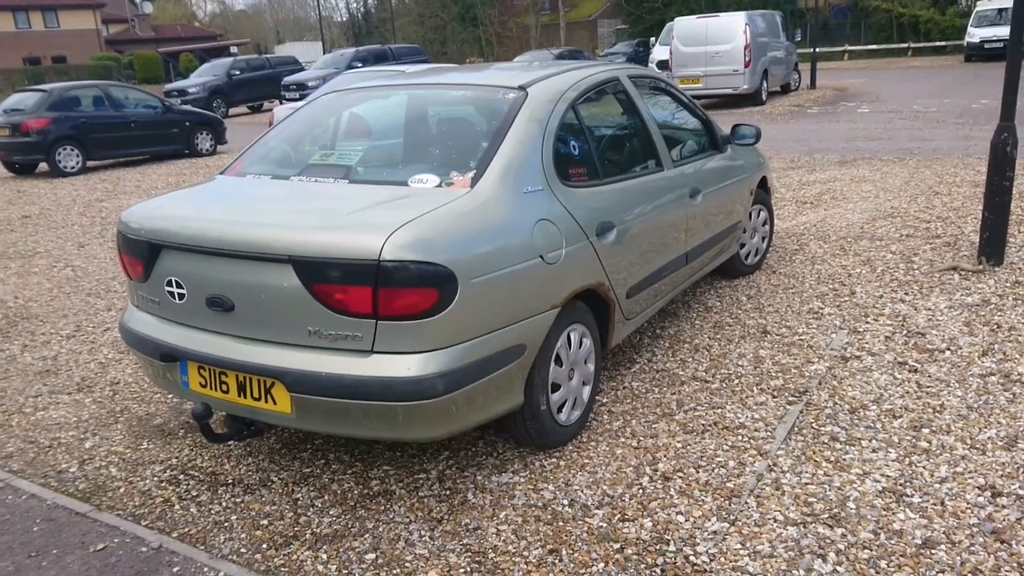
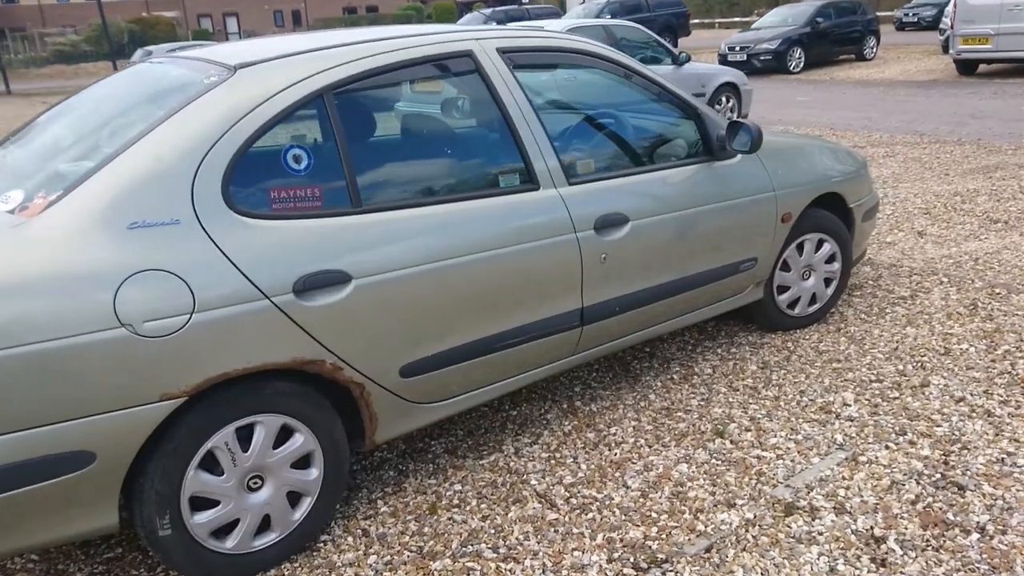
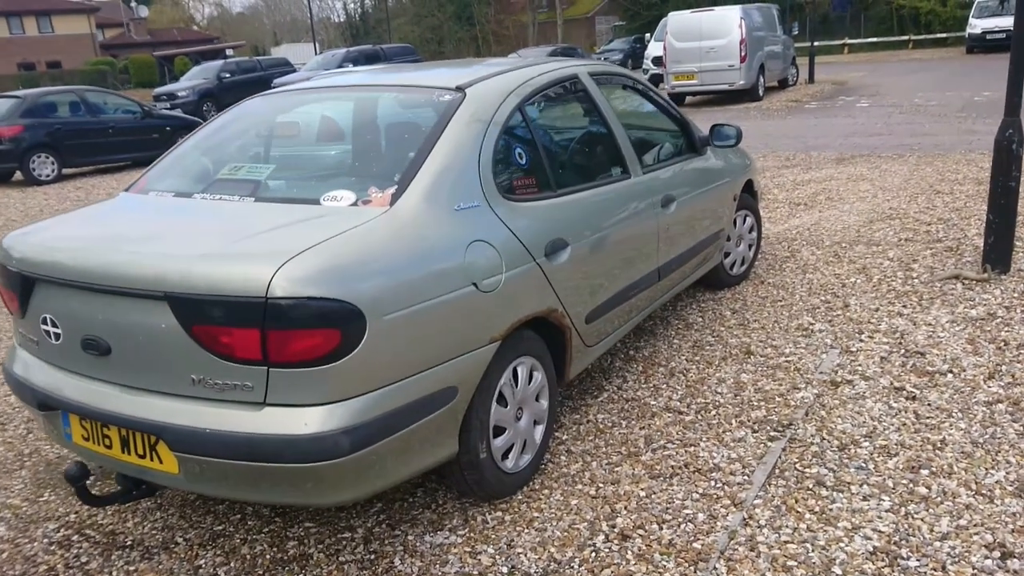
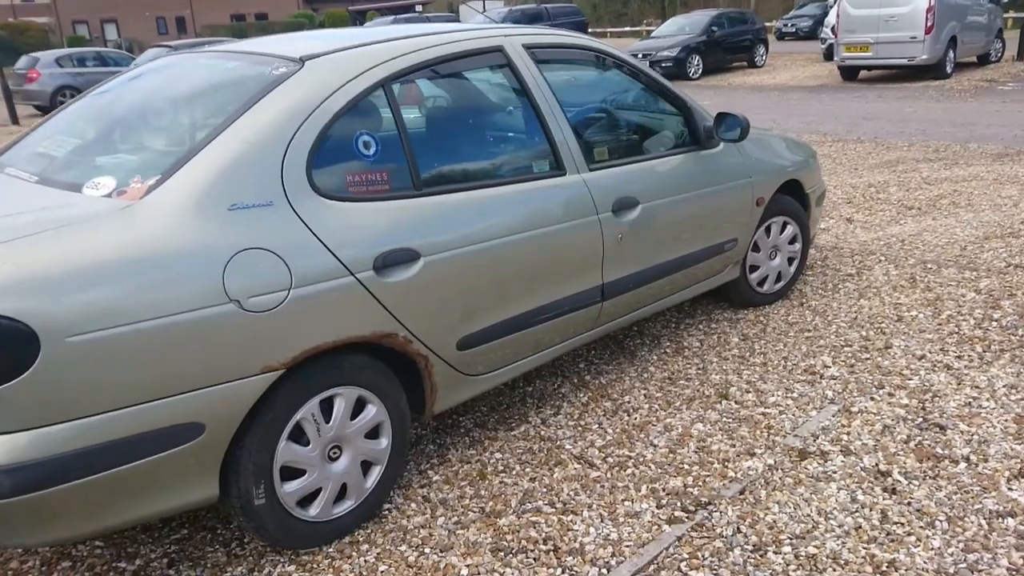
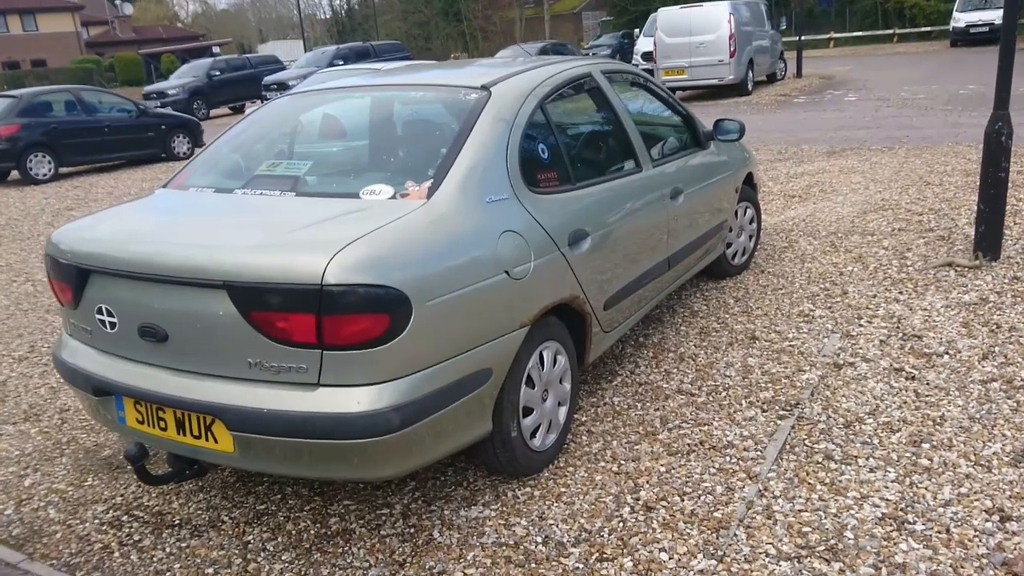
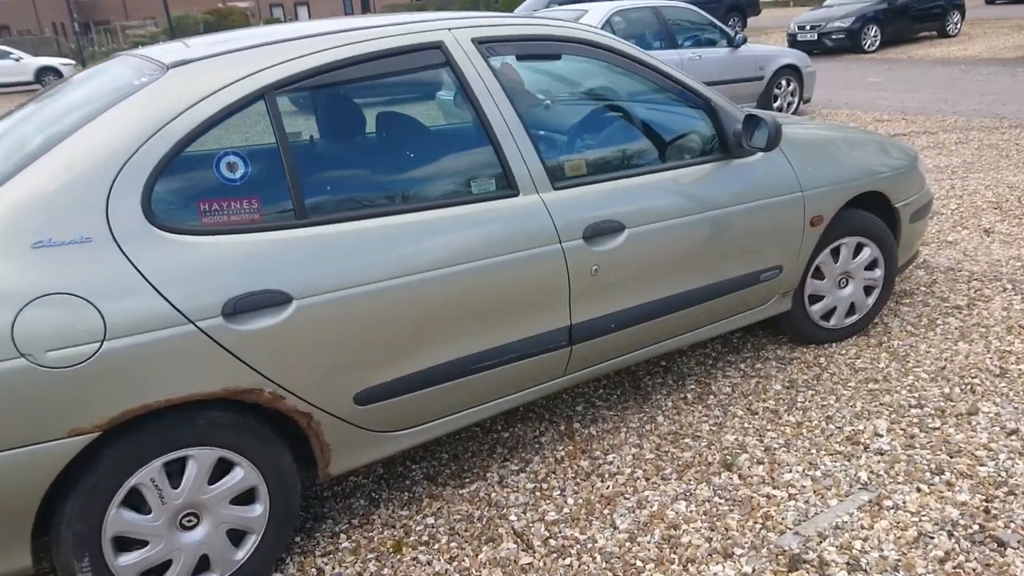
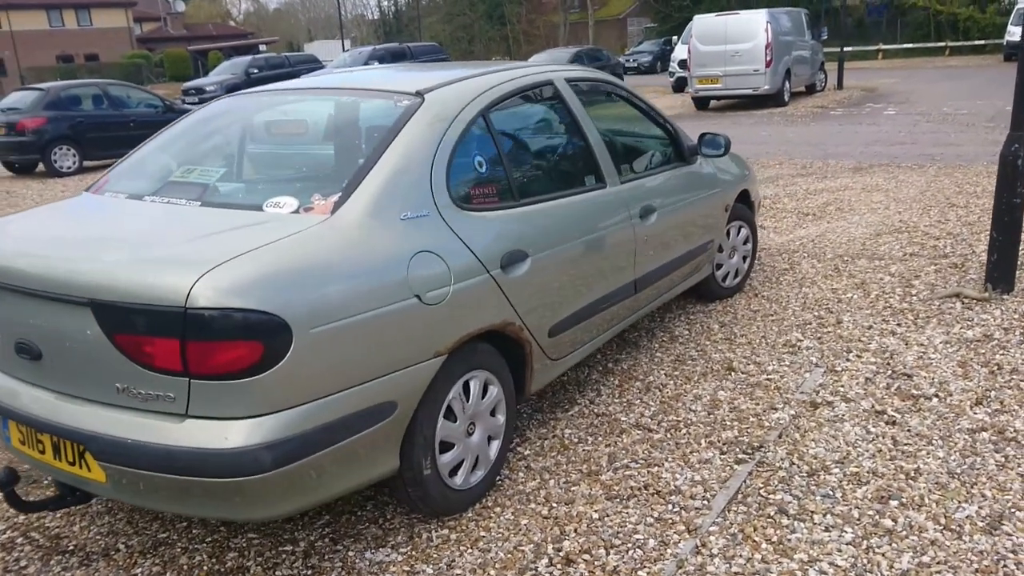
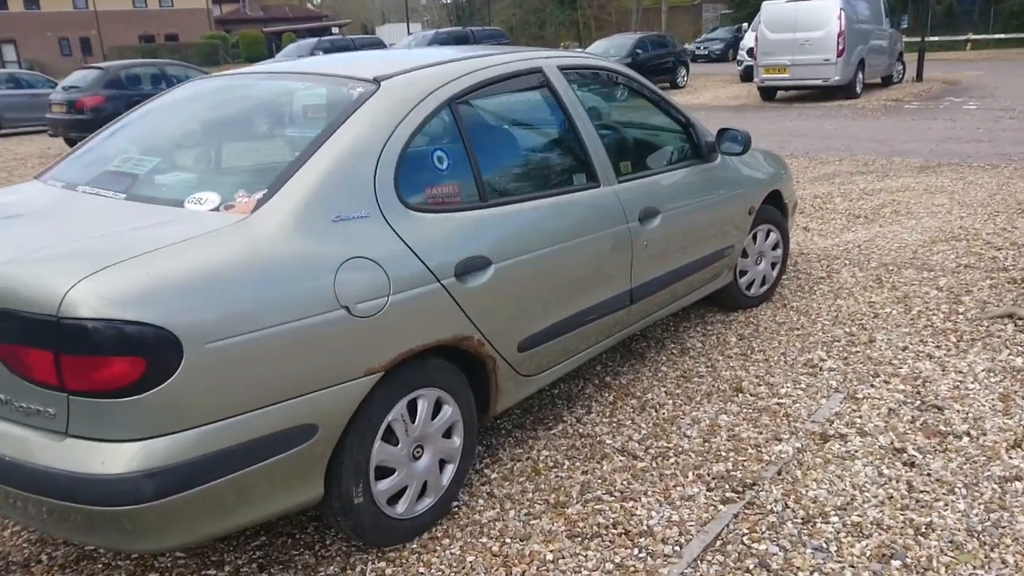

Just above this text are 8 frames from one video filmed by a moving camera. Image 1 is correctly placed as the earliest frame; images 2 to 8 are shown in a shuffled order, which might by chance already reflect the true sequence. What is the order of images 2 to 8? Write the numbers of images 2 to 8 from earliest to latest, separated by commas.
5, 3, 7, 8, 4, 2, 6
